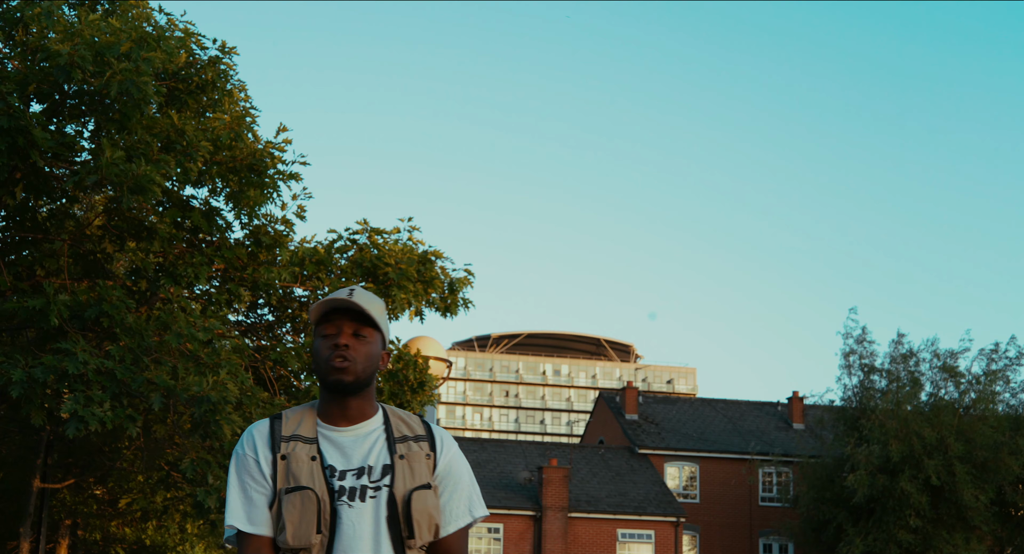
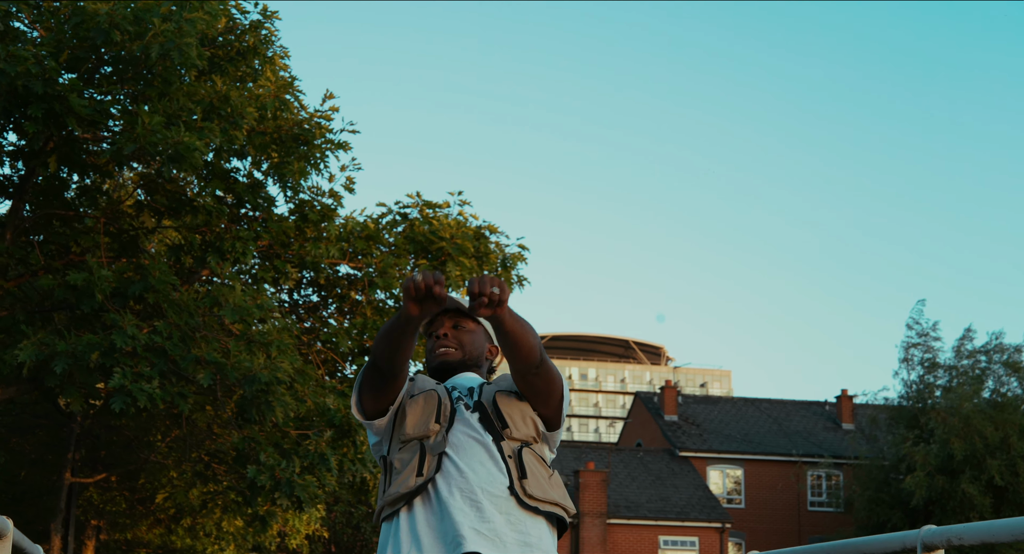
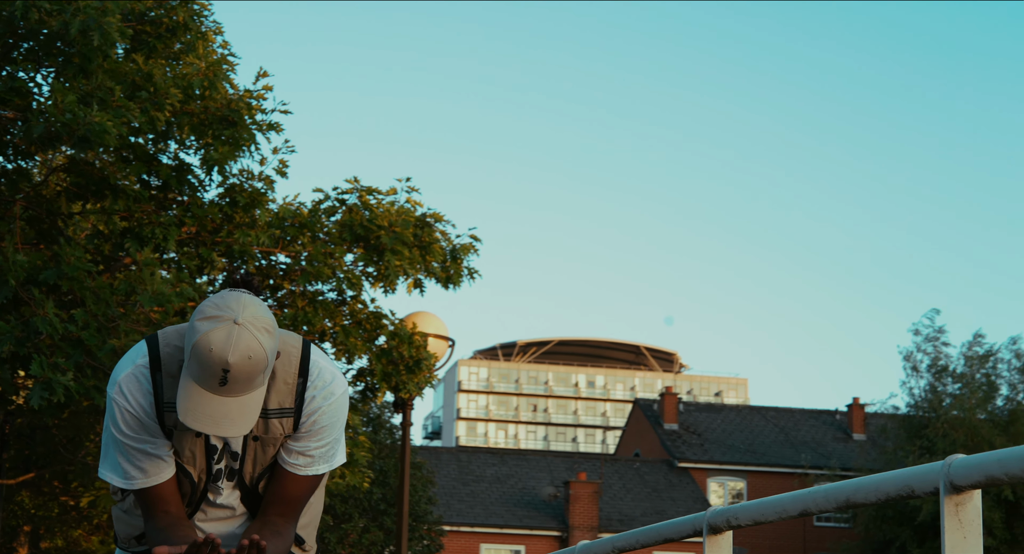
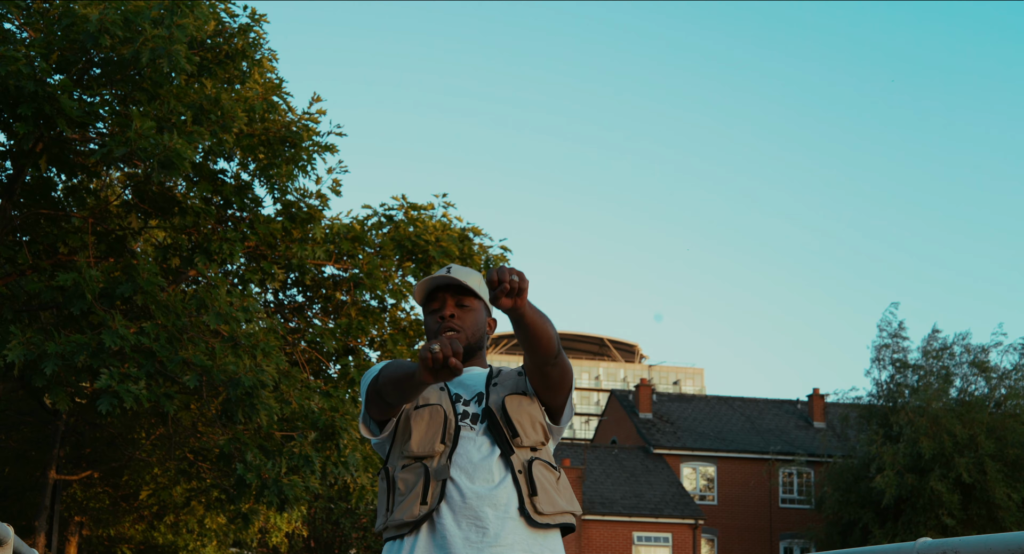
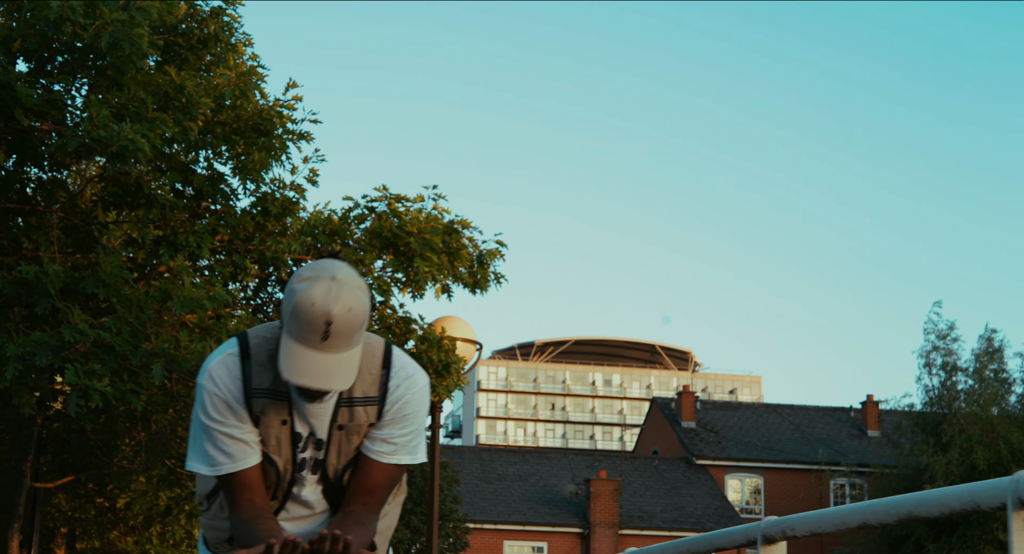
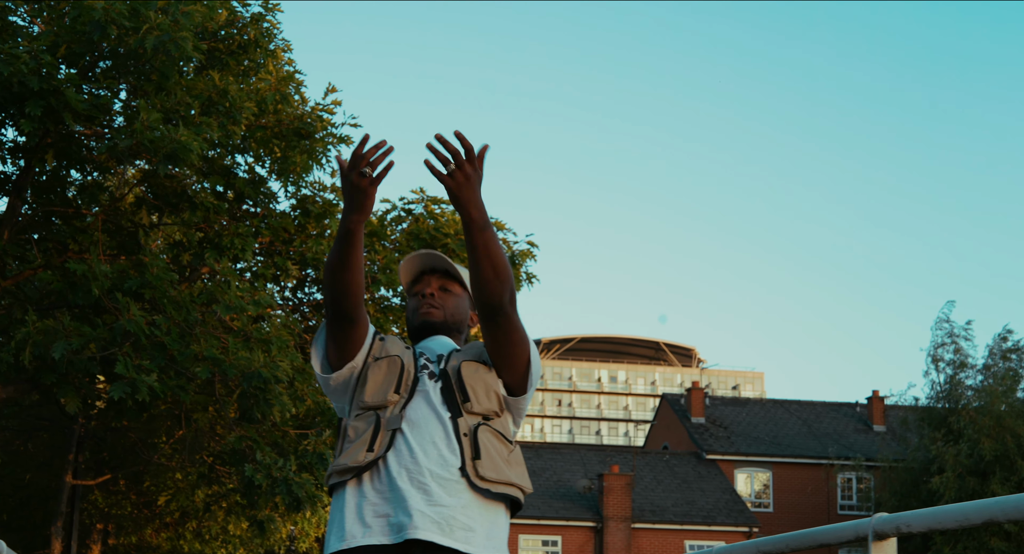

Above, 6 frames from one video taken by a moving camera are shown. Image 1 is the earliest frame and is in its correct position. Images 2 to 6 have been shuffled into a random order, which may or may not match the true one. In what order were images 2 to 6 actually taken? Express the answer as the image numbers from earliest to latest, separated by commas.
4, 2, 6, 5, 3
